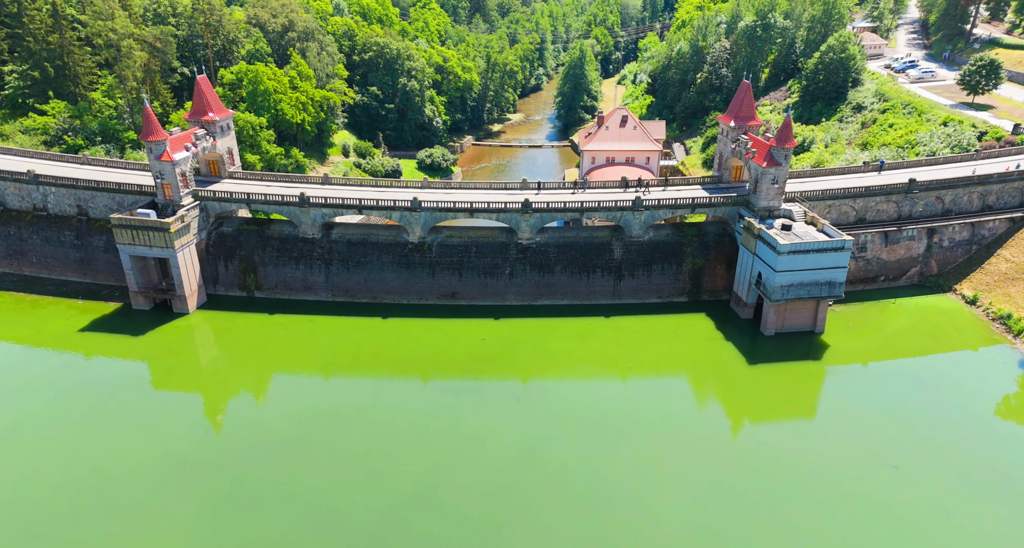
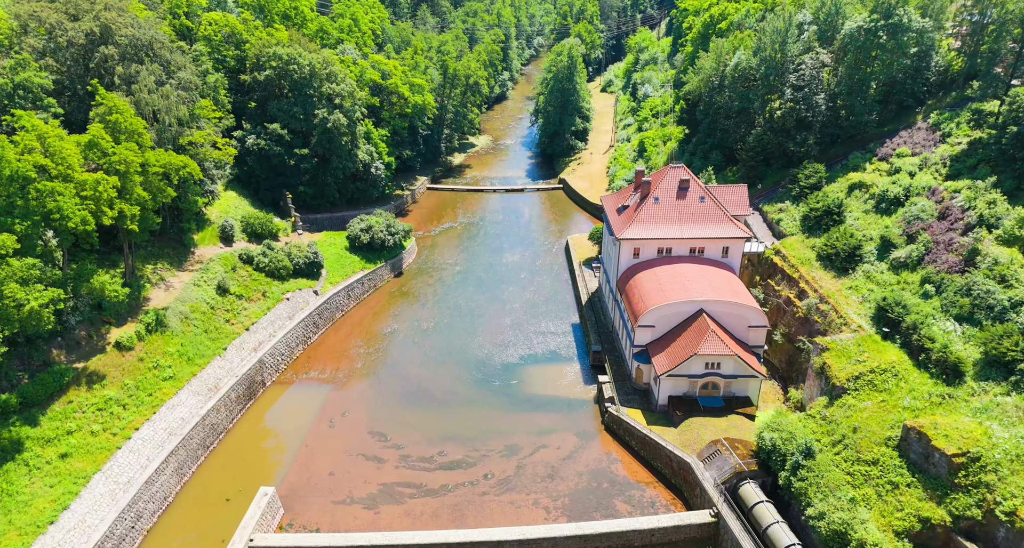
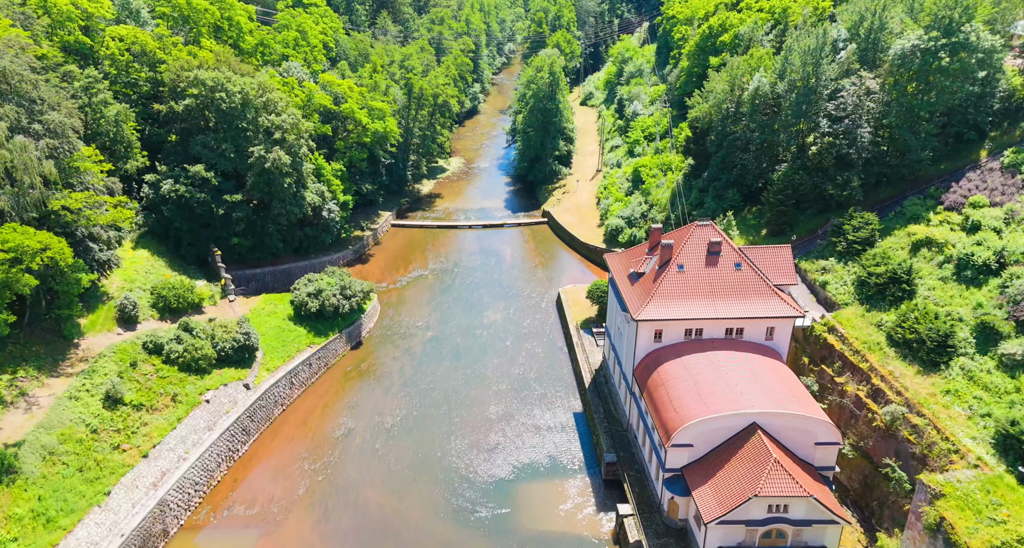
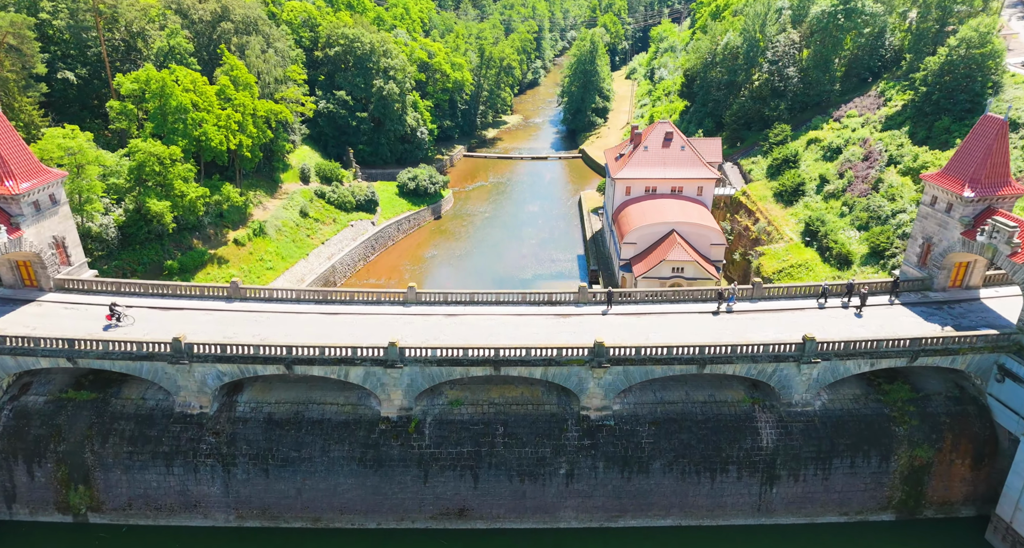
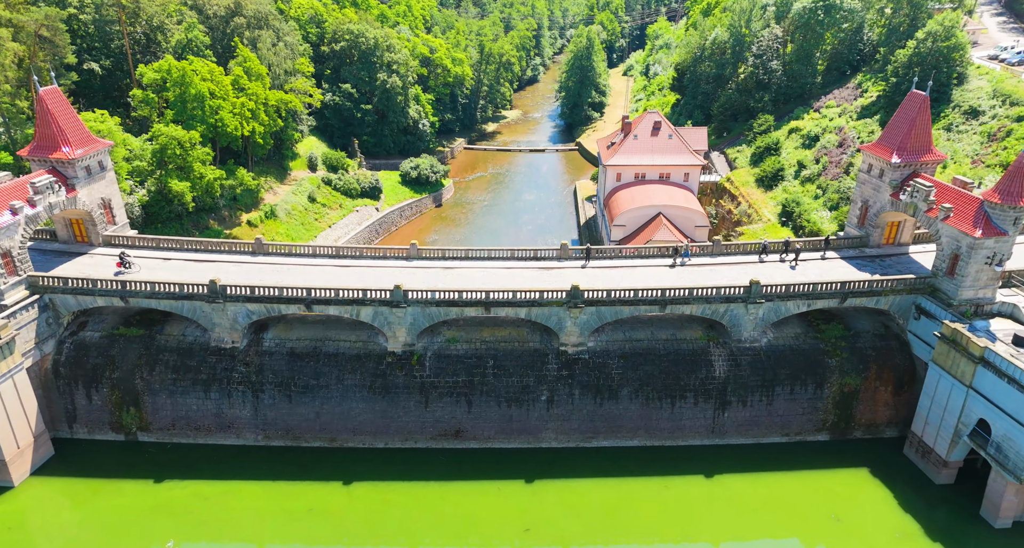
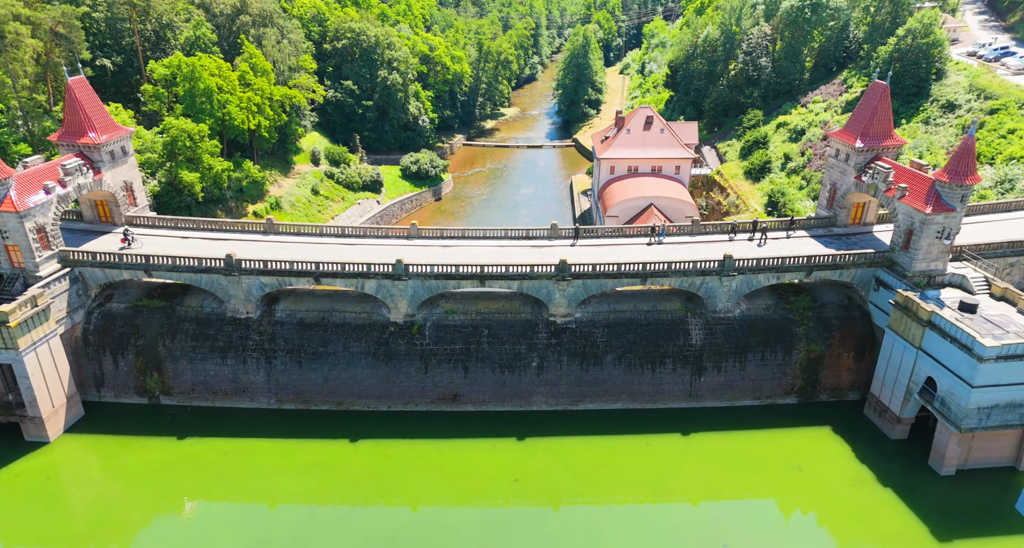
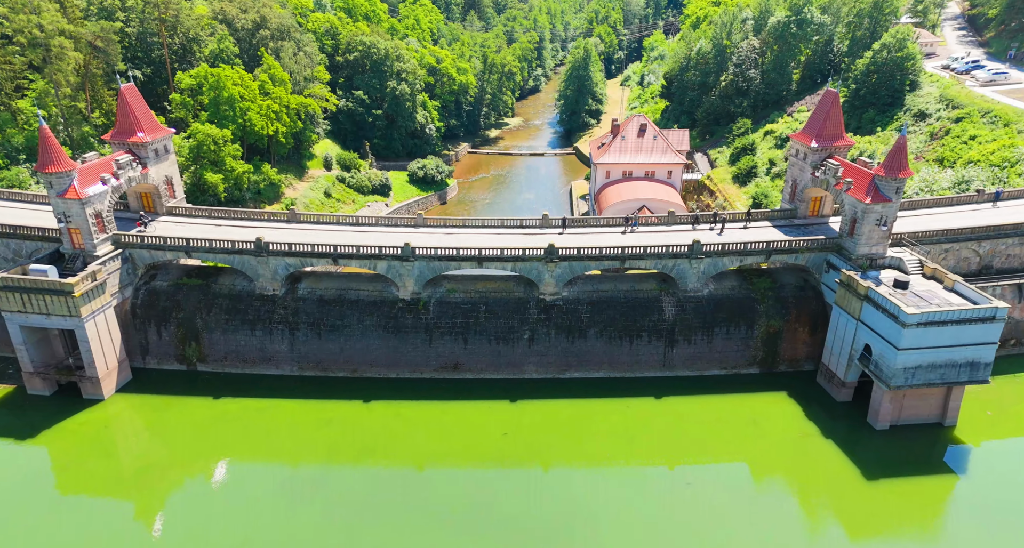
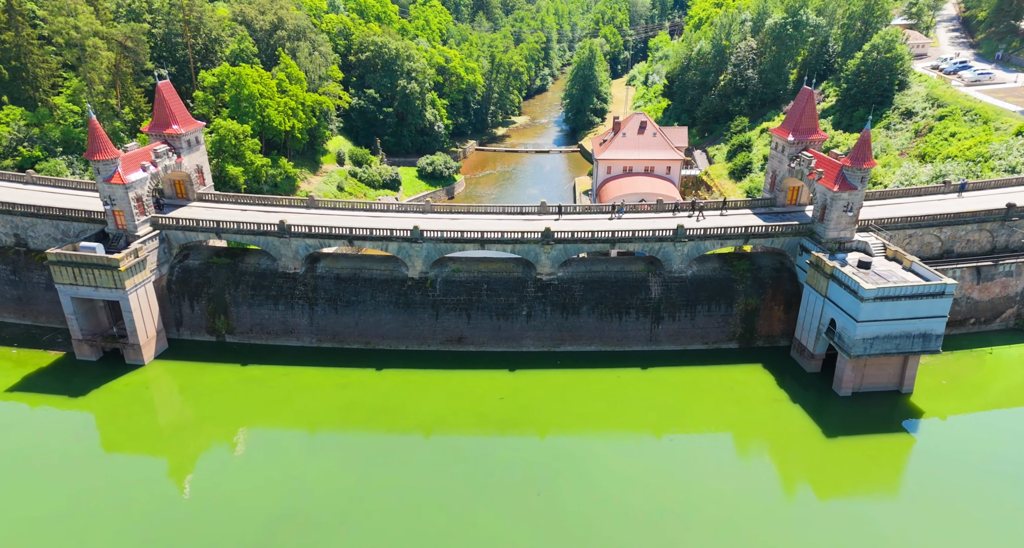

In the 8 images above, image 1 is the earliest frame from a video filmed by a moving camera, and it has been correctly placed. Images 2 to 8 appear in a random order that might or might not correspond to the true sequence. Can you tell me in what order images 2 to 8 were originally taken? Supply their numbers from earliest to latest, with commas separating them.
8, 7, 6, 5, 4, 2, 3
